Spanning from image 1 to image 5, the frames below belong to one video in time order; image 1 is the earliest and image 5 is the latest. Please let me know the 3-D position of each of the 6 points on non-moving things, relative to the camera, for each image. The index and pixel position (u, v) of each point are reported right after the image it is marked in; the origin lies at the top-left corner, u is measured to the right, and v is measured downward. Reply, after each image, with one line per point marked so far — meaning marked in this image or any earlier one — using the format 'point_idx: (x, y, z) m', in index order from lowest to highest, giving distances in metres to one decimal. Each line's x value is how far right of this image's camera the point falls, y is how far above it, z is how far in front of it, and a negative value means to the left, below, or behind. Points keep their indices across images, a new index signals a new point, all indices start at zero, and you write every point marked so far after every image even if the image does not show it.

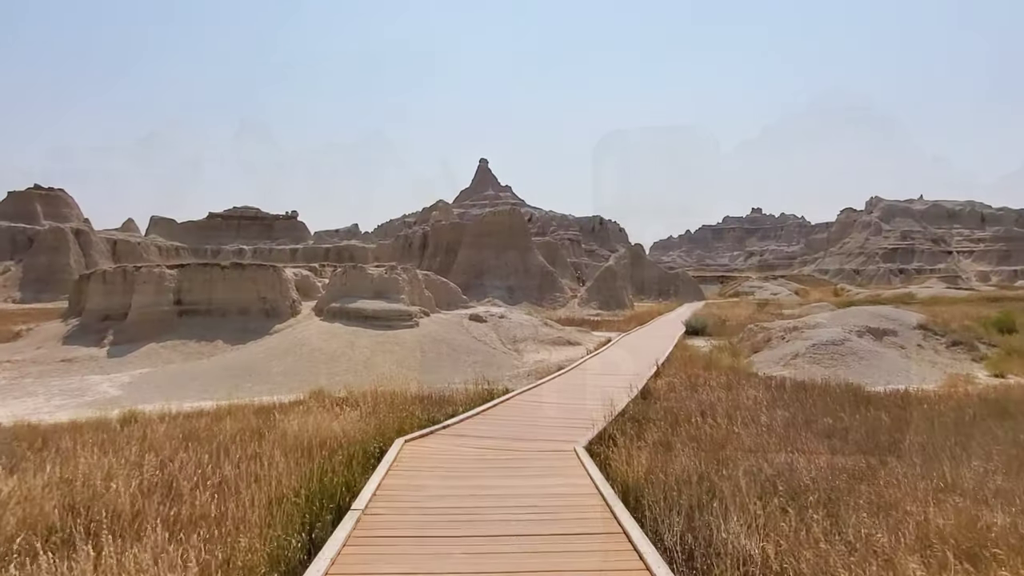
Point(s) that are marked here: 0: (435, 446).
0: (-0.8, -1.6, +7.1) m
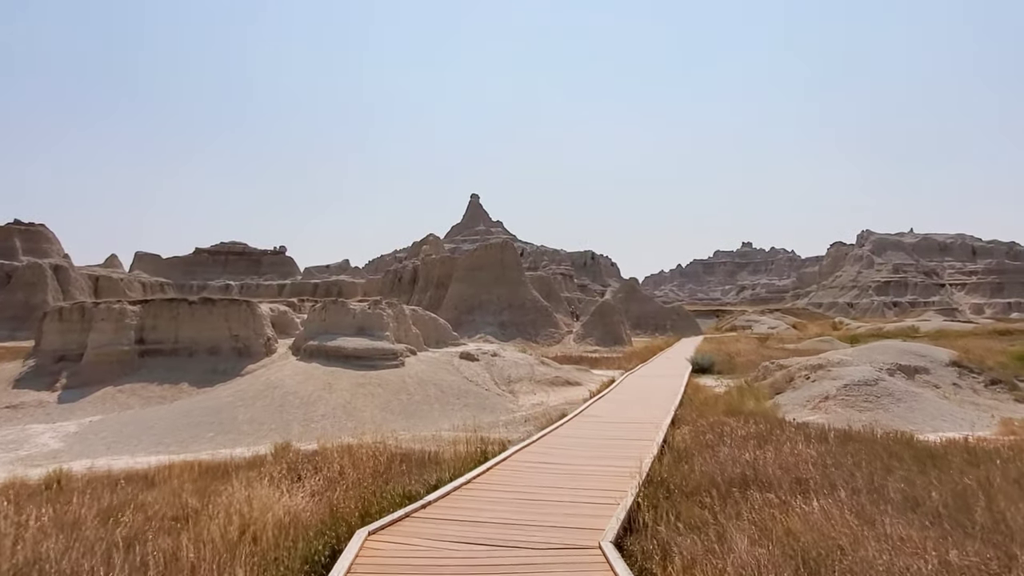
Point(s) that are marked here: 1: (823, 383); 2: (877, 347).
0: (-0.8, -1.9, +5.2) m
1: (+7.1, -2.2, +15.9) m
2: (+10.2, -1.6, +19.5) m
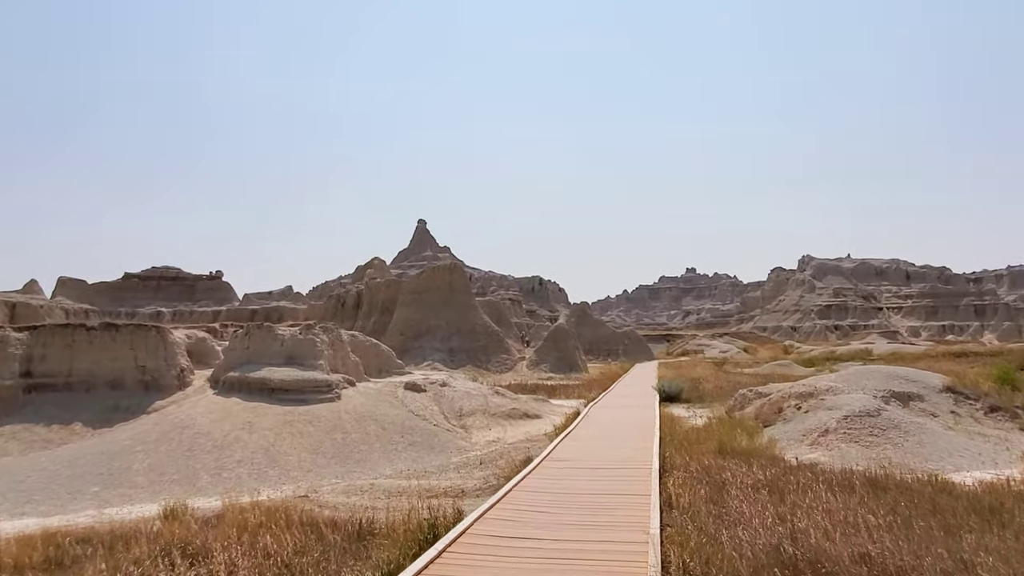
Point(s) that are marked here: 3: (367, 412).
0: (-0.9, -1.9, +2.8) m
1: (+6.2, -2.5, +14.1) m
2: (+9.0, -2.2, +17.9) m
3: (-3.6, -3.1, +17.5) m
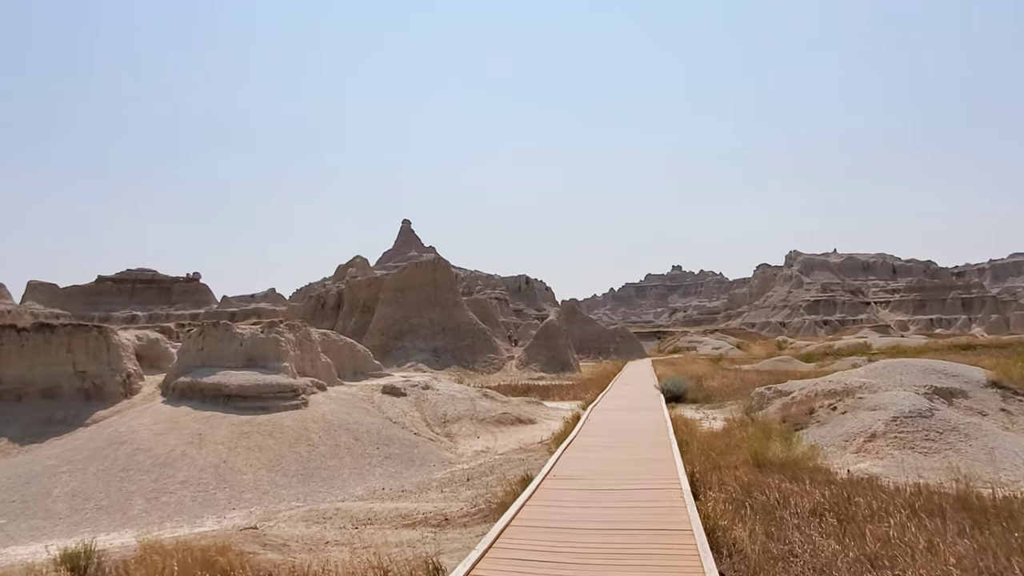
0: (-0.8, -1.6, +0.8) m
1: (+6.0, -2.2, +12.1) m
2: (+8.8, -1.8, +16.1) m
3: (-3.8, -2.9, +15.4) m
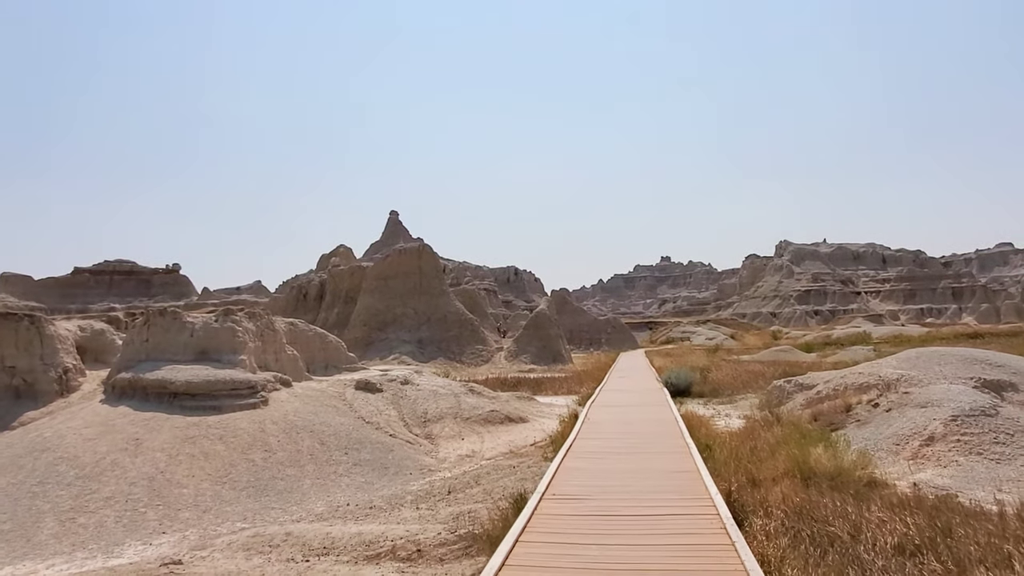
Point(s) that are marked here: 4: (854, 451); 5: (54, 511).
0: (-0.8, -1.4, -1.1) m
1: (+5.9, -1.9, +10.4) m
2: (+8.6, -1.4, +14.3) m
3: (-4.1, -2.6, +13.5) m
4: (+4.5, -2.2, +9.3) m
5: (-6.3, -3.1, +9.7) m
